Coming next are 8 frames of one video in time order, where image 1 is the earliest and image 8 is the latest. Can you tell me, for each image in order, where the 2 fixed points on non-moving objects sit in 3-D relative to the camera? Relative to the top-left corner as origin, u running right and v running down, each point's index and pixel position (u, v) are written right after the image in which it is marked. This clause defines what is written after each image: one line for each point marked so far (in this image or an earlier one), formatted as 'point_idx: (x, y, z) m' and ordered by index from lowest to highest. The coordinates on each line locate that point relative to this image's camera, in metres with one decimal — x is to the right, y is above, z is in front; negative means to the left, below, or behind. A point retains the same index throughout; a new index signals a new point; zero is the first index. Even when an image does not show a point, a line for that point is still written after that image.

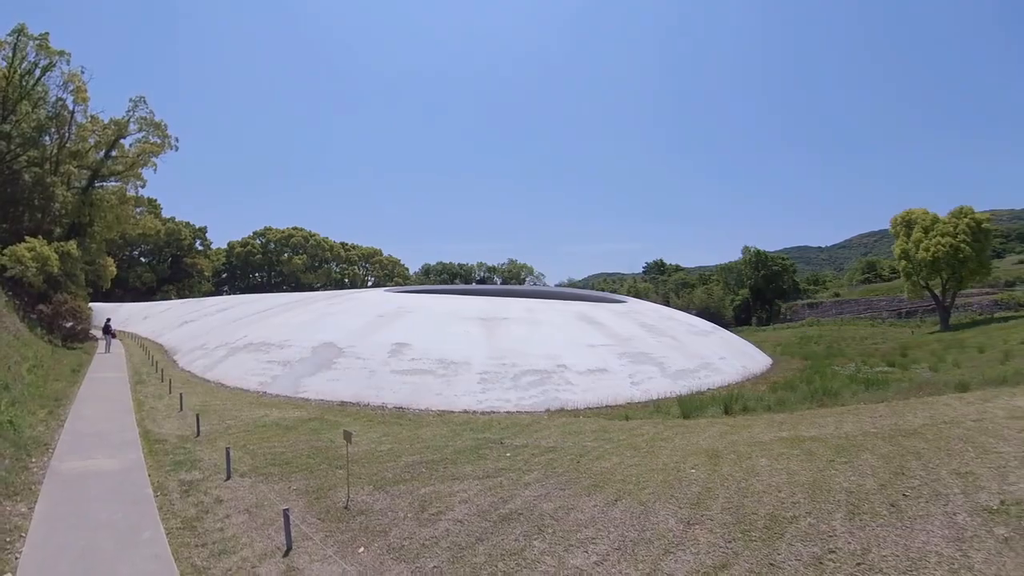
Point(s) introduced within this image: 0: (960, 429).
0: (+6.0, -1.9, +7.8) m
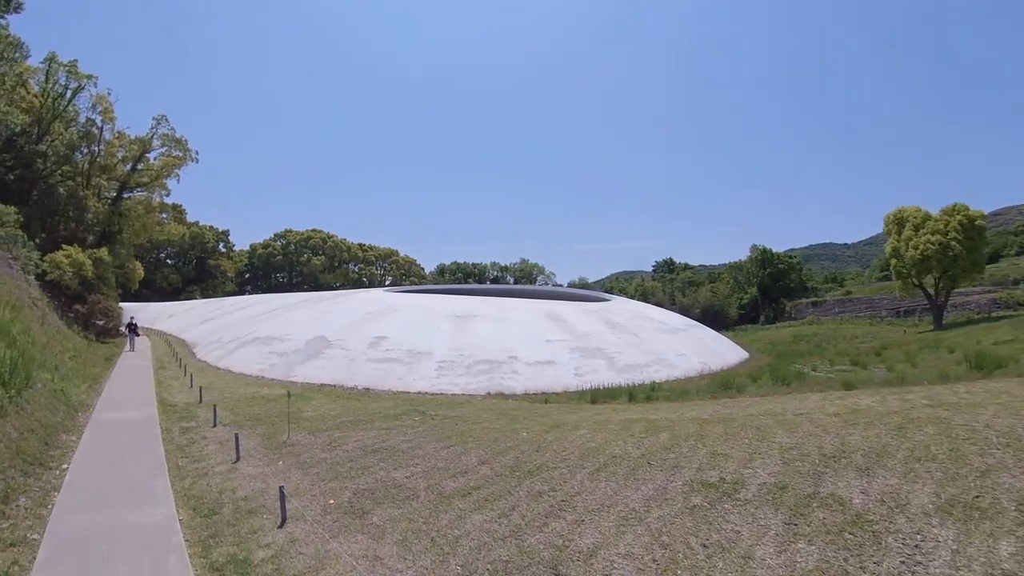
0: (+4.6, -2.0, +10.1) m
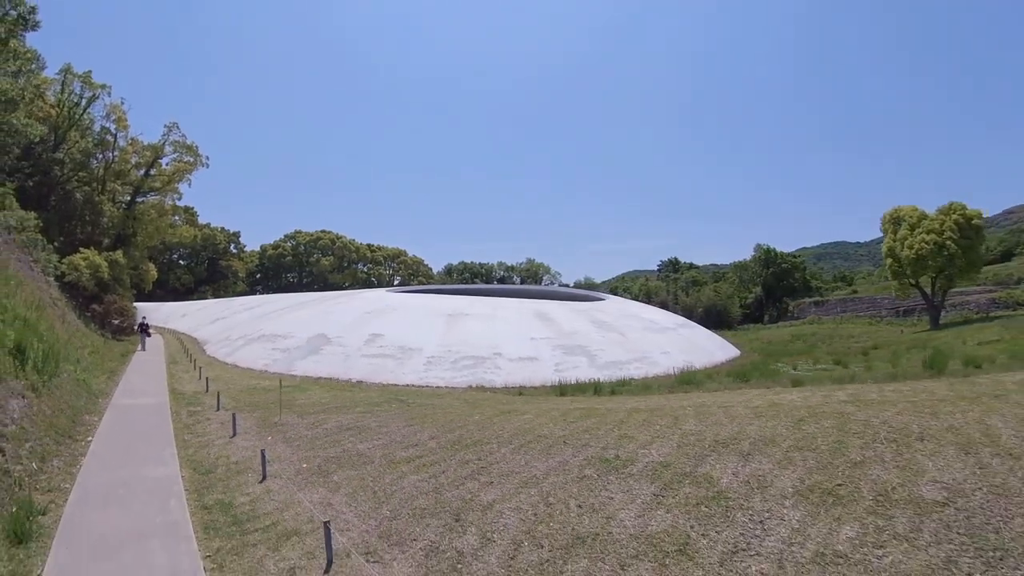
0: (+4.0, -2.0, +11.2) m
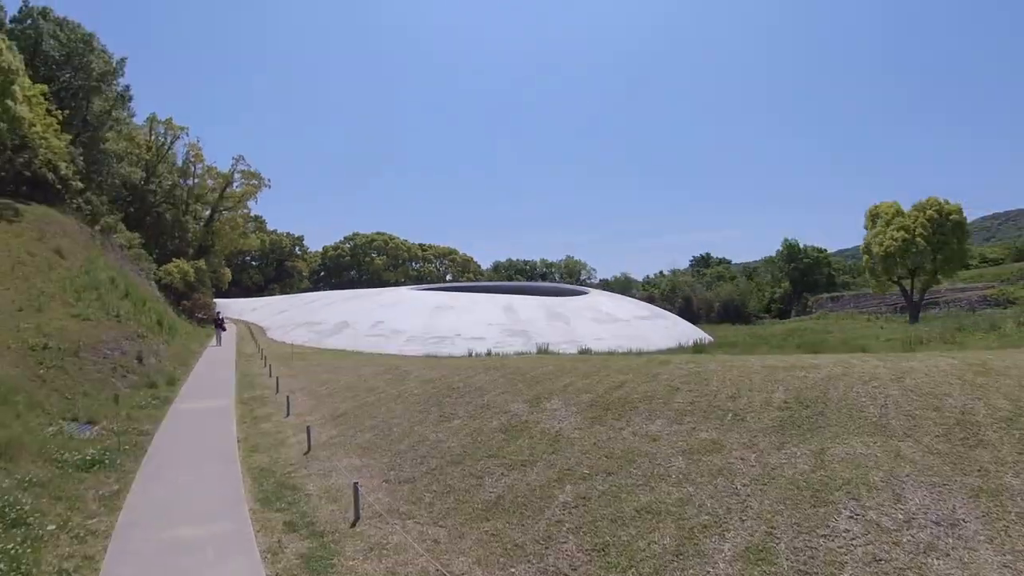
0: (+1.3, -2.1, +18.5) m
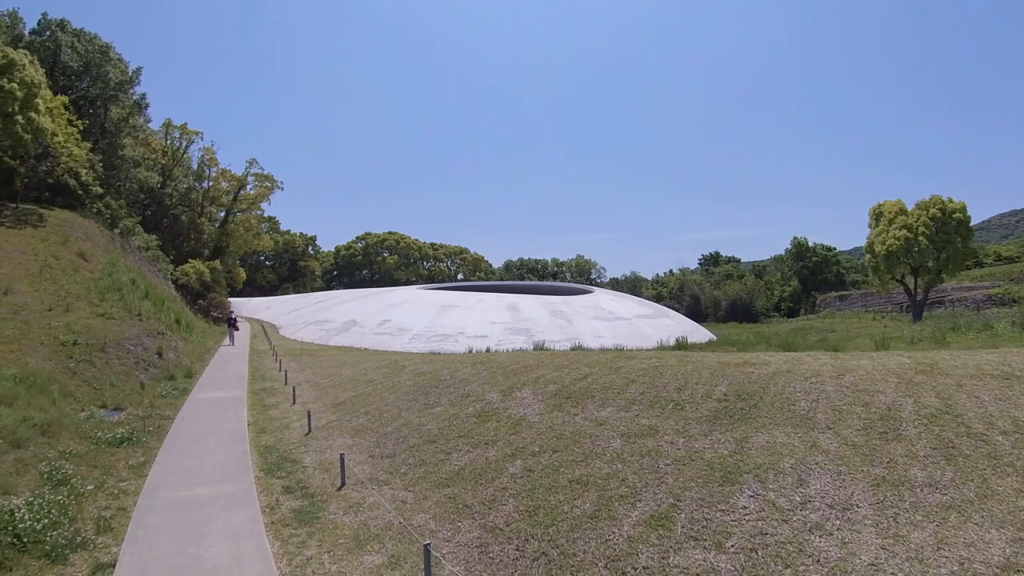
0: (+1.2, -2.1, +19.3) m
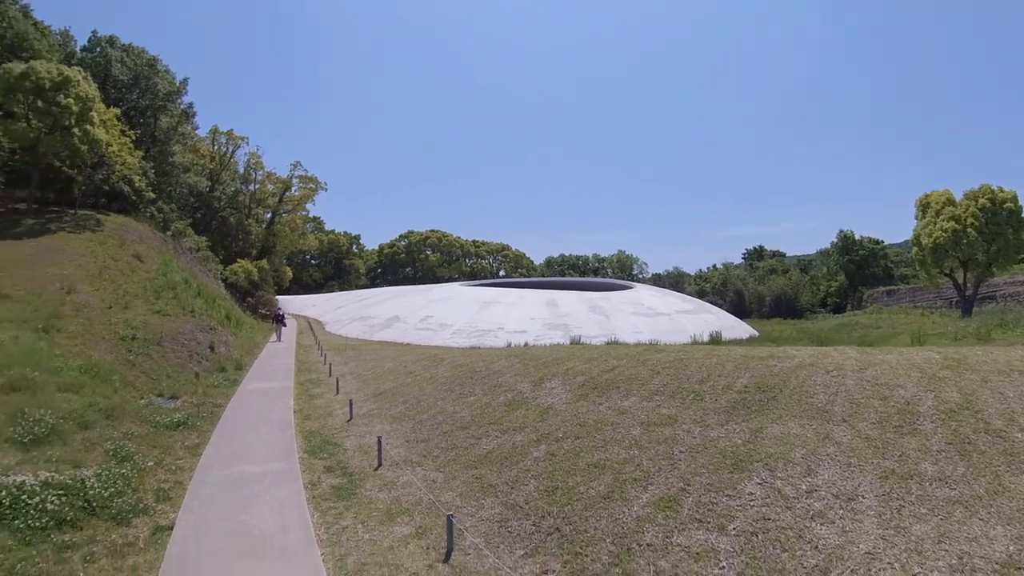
0: (+2.4, -1.9, +19.5) m
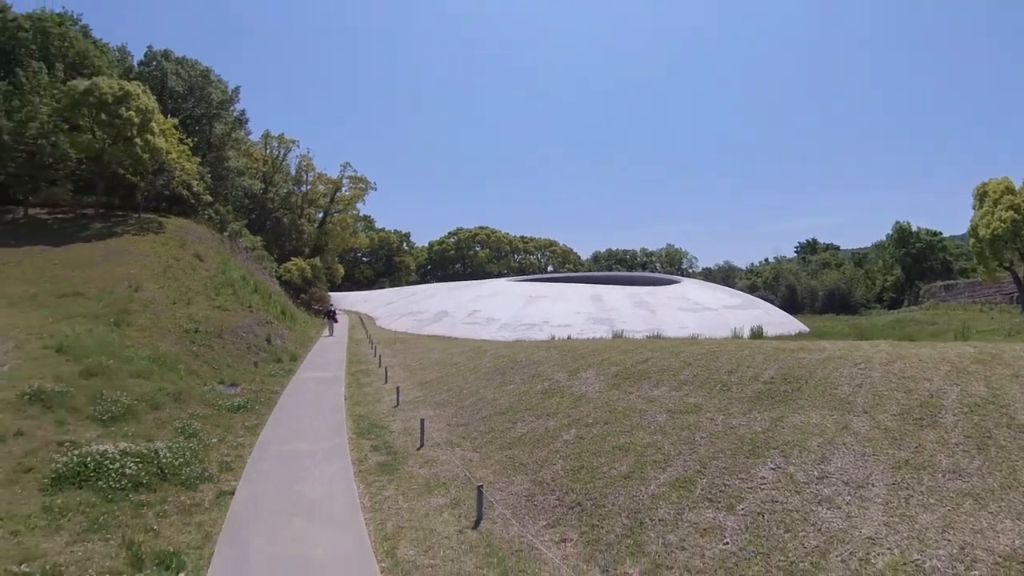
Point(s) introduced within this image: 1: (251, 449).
0: (+3.8, -1.7, +19.5) m
1: (-2.9, -1.8, +6.7) m
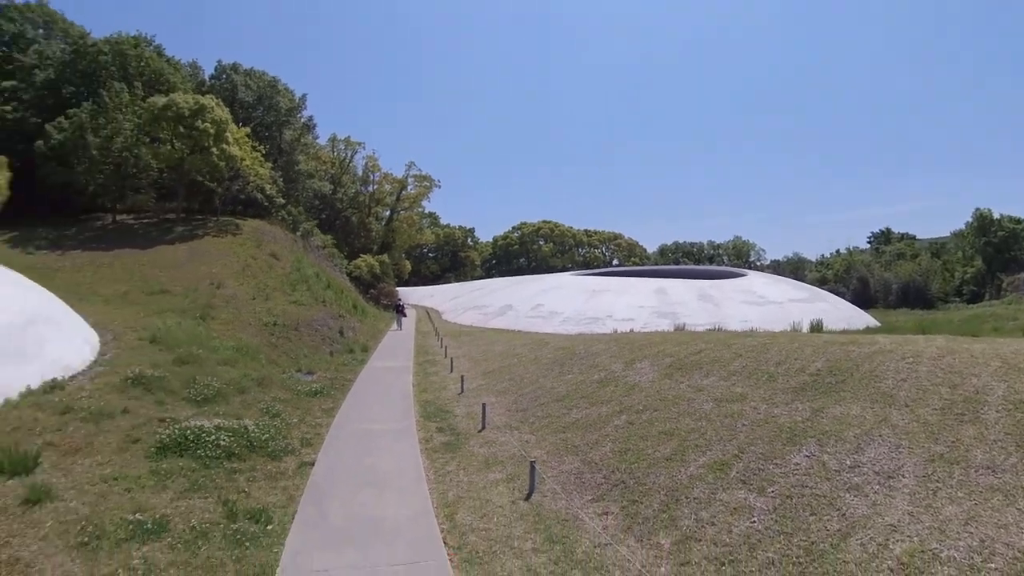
0: (+5.7, -1.5, +19.3) m
1: (-2.3, -1.7, +7.3) m
